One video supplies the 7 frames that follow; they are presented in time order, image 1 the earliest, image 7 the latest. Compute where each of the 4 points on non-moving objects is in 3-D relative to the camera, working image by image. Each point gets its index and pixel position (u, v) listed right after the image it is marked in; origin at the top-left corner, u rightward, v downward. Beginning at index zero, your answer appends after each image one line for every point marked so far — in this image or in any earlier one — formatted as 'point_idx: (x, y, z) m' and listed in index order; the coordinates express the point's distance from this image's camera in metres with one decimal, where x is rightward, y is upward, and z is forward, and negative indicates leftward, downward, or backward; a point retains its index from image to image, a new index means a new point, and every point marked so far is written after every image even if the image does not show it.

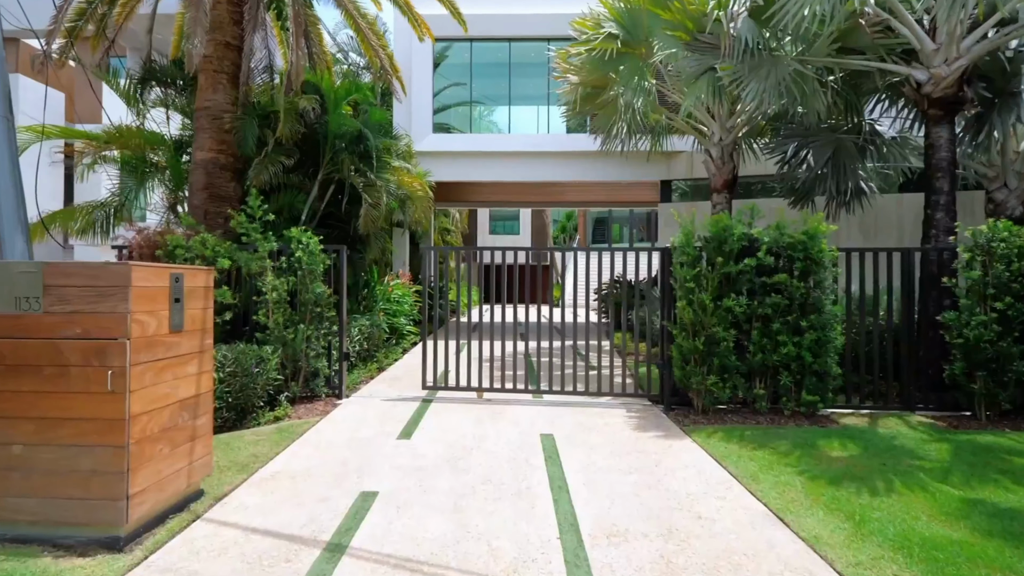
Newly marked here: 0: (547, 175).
0: (+0.8, +2.6, +13.4) m
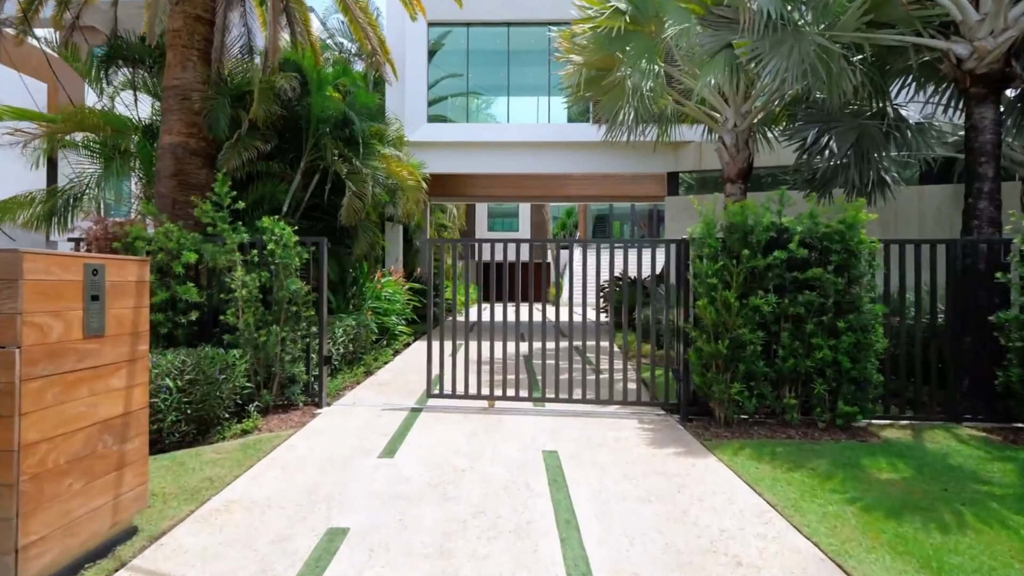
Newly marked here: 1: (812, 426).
0: (+0.8, +2.6, +12.8) m
1: (+2.6, -1.2, +5.1) m
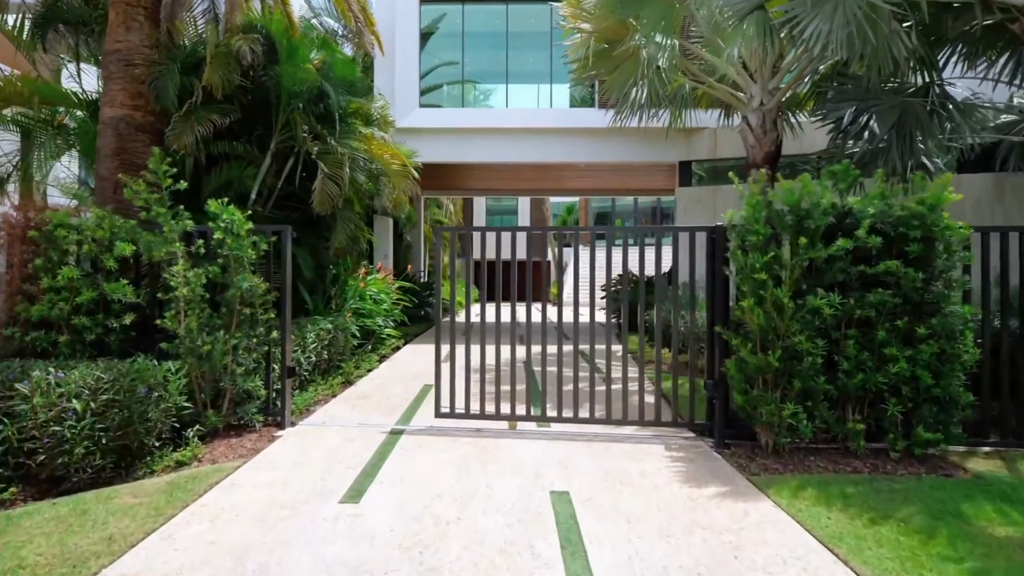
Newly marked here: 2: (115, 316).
0: (+0.8, +2.6, +11.8) m
1: (+2.6, -1.2, +4.2) m
2: (-3.2, -0.2, +4.8) m
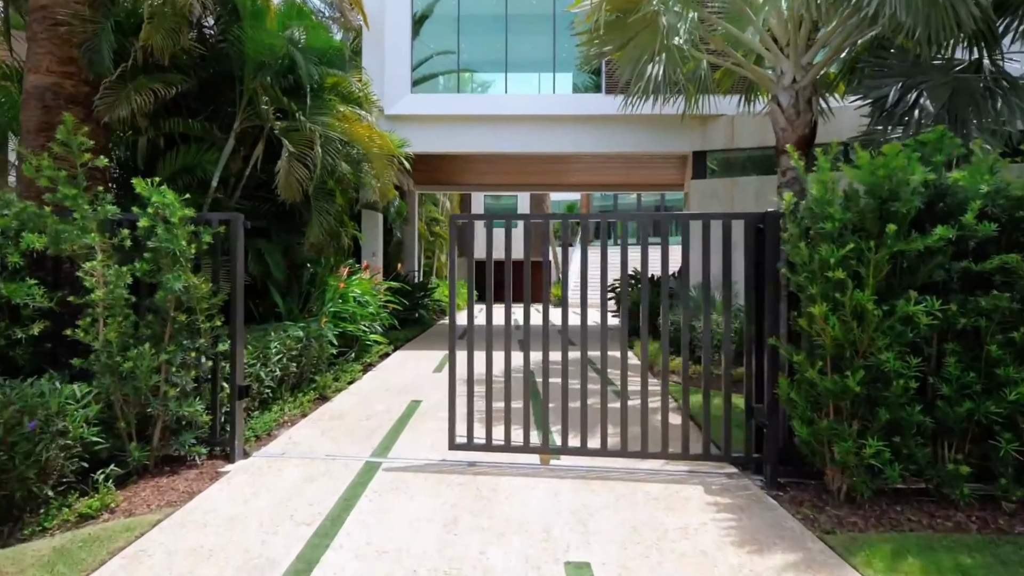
0: (+0.7, +2.6, +10.9) m
1: (+2.6, -1.2, +3.3) m
2: (-3.2, -0.2, +3.9) m
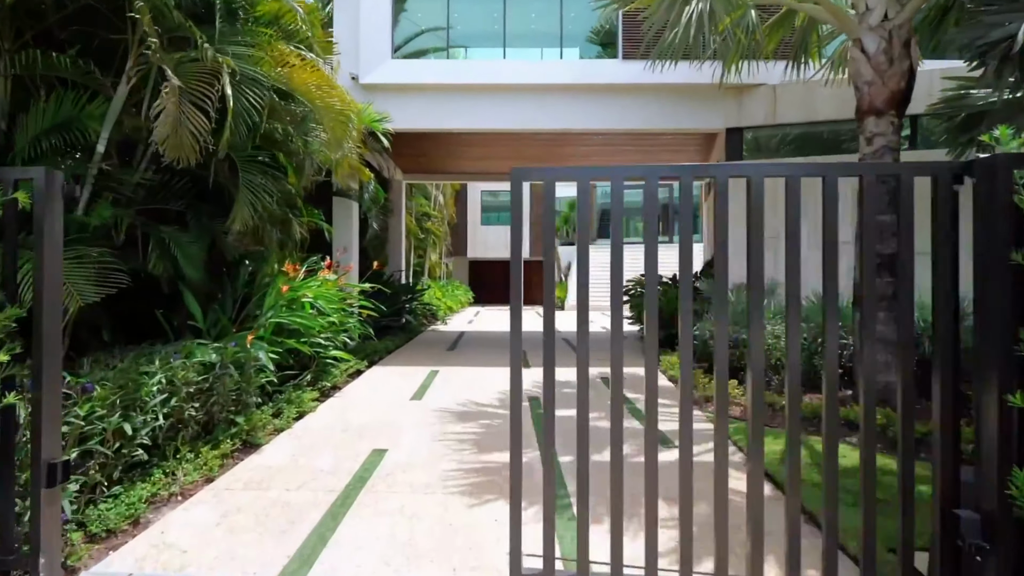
0: (+0.7, +2.6, +9.2) m
1: (+2.6, -1.2, +1.5) m
2: (-3.2, -0.3, +2.1) m
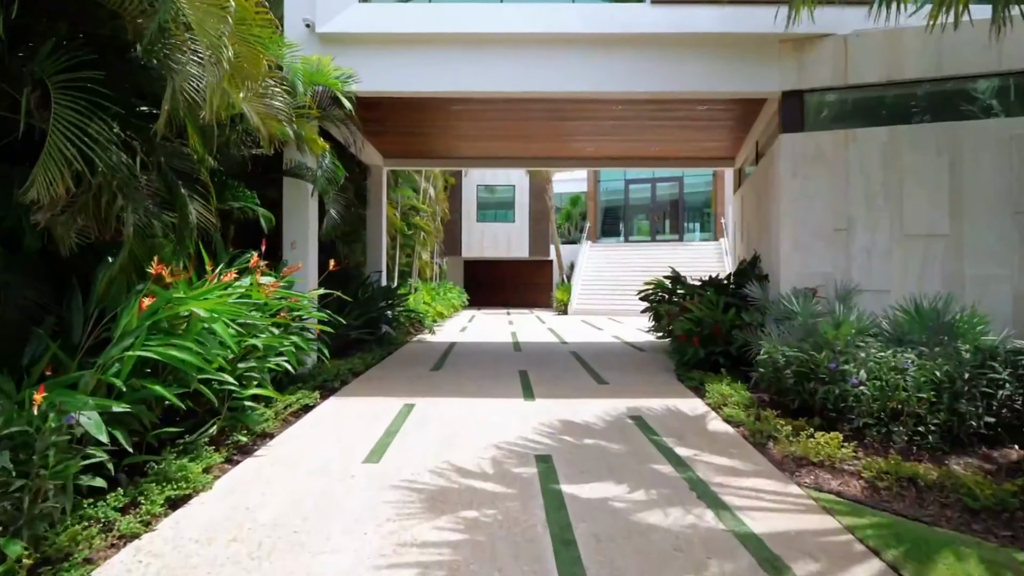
0: (+0.7, +2.5, +7.2) m
1: (+2.6, -1.3, -0.4) m
2: (-3.2, -0.3, +0.2) m
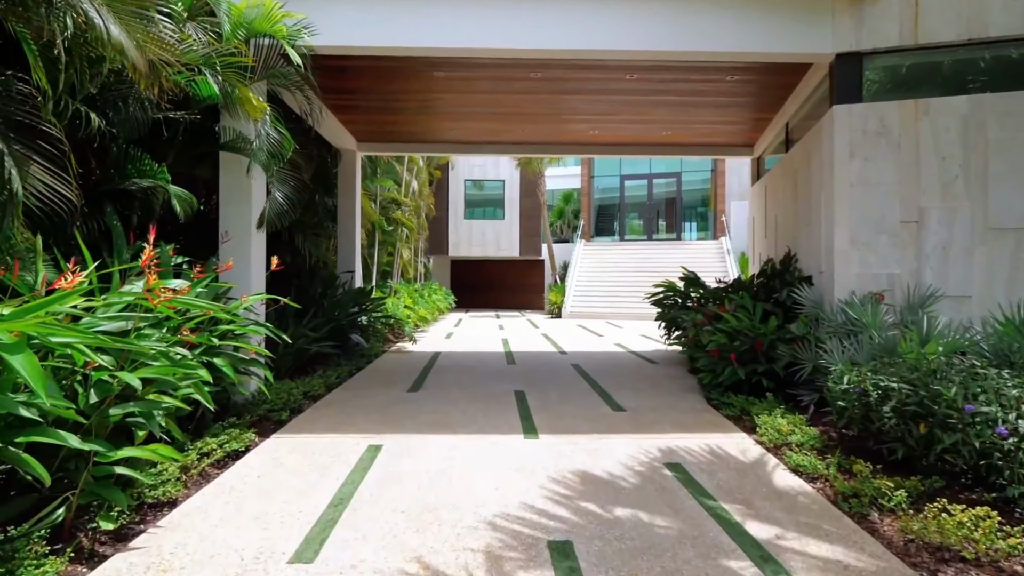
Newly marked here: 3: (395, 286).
0: (+0.7, +2.5, +5.9) m
1: (+2.7, -1.3, -1.7) m
2: (-3.1, -0.4, -1.3) m
3: (-2.7, +0.1, +14.0) m
